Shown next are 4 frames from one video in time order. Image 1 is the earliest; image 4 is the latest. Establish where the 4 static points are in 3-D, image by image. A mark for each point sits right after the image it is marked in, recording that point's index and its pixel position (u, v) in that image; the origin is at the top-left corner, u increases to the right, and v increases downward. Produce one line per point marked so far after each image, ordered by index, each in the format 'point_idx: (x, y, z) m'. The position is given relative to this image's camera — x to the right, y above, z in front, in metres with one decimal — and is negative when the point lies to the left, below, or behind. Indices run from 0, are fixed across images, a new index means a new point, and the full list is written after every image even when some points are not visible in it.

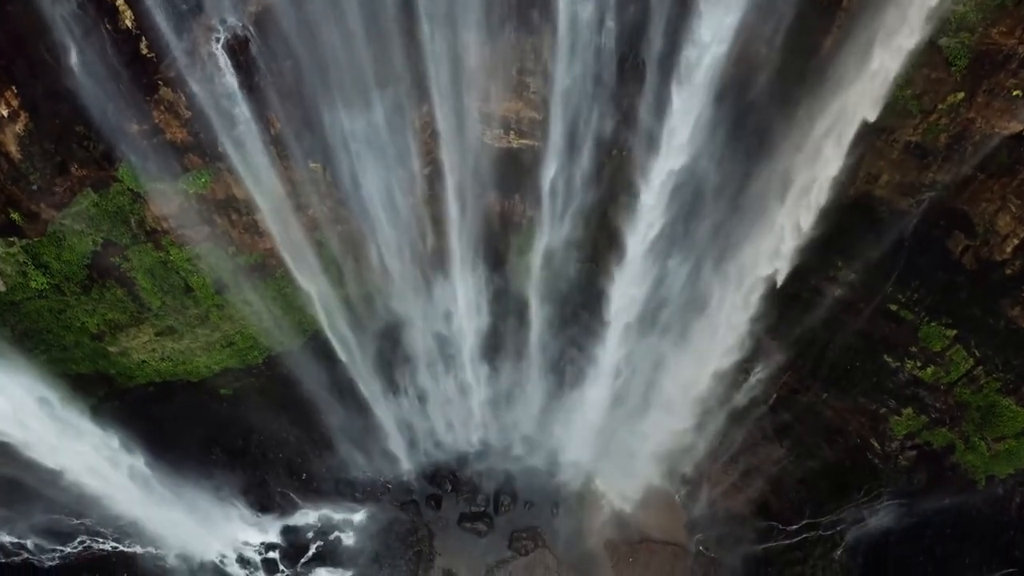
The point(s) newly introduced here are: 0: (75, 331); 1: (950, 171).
0: (-6.2, -0.6, +10.0) m
1: (+5.4, +1.4, +8.6) m
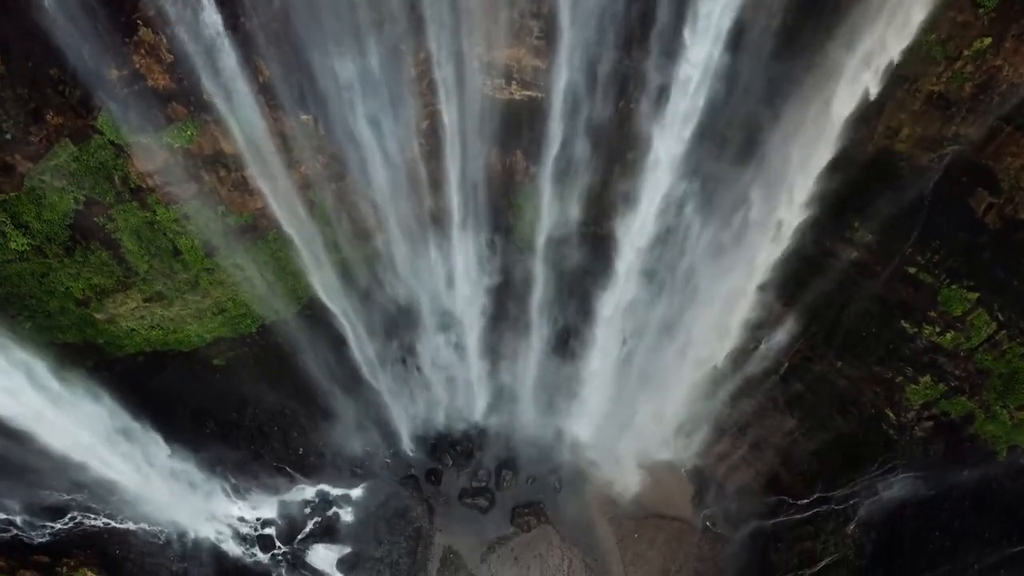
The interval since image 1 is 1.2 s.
0: (-6.2, -0.1, +9.6) m
1: (+5.4, +1.9, +8.1) m
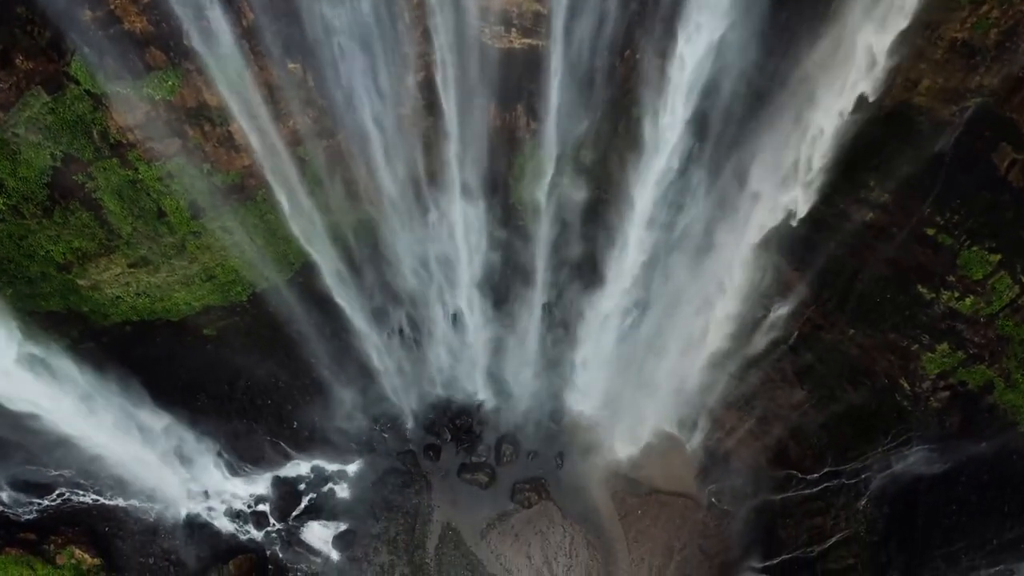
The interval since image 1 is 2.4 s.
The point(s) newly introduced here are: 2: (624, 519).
0: (-6.2, +0.4, +9.2) m
1: (+5.4, +2.4, +7.6) m
2: (+1.8, -3.8, +11.4) m
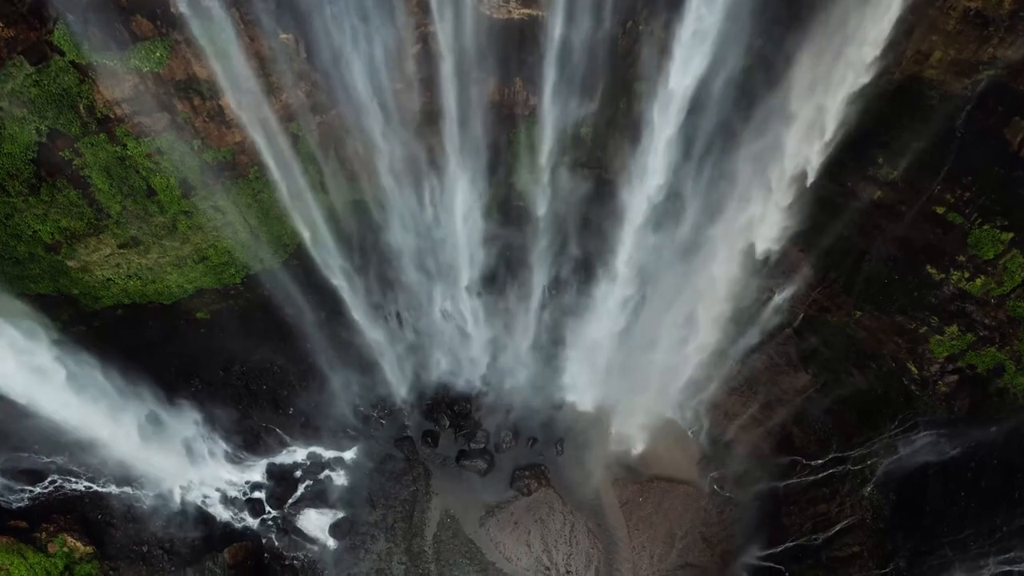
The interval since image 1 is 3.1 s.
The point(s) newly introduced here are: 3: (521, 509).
0: (-6.2, +0.6, +9.0) m
1: (+5.4, +2.7, +7.4) m
2: (+1.8, -3.5, +11.2) m
3: (+0.1, -3.5, +10.9) m
